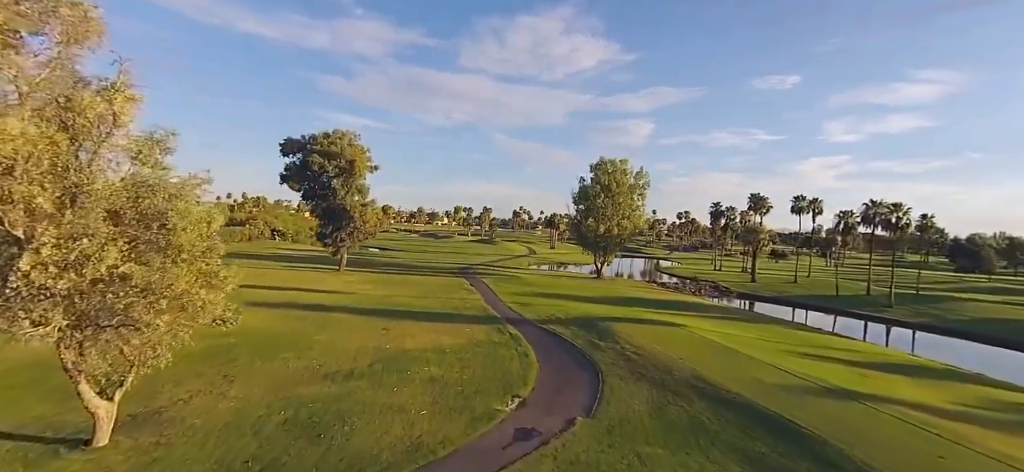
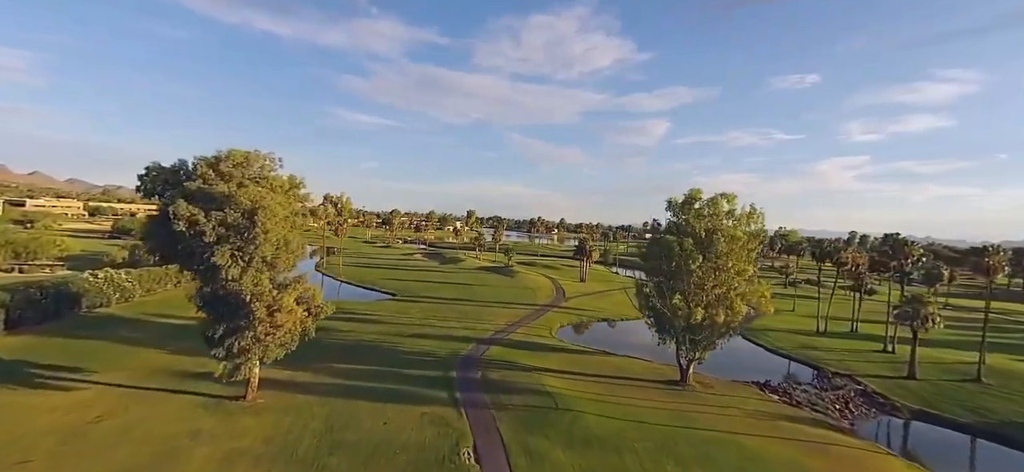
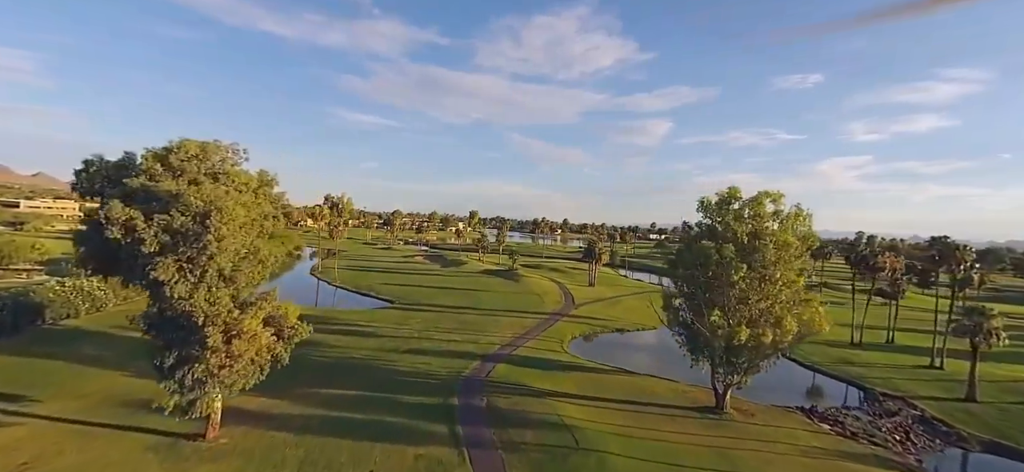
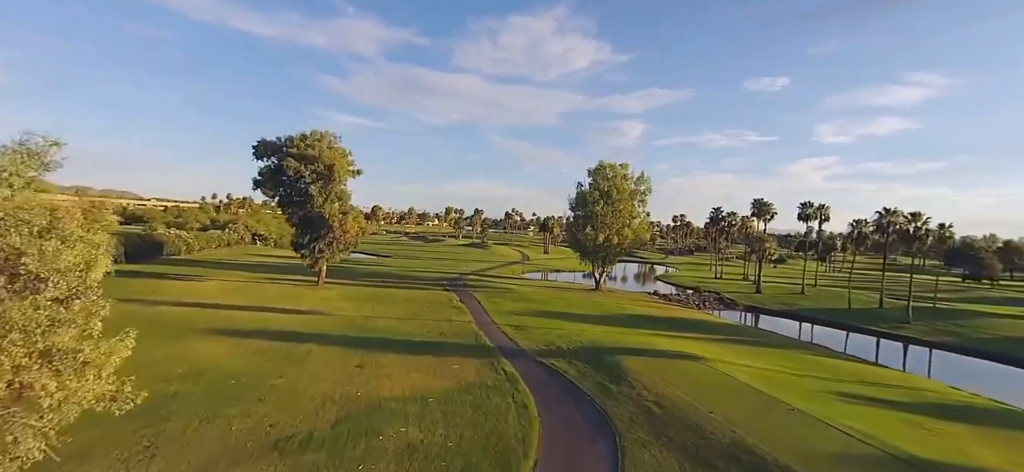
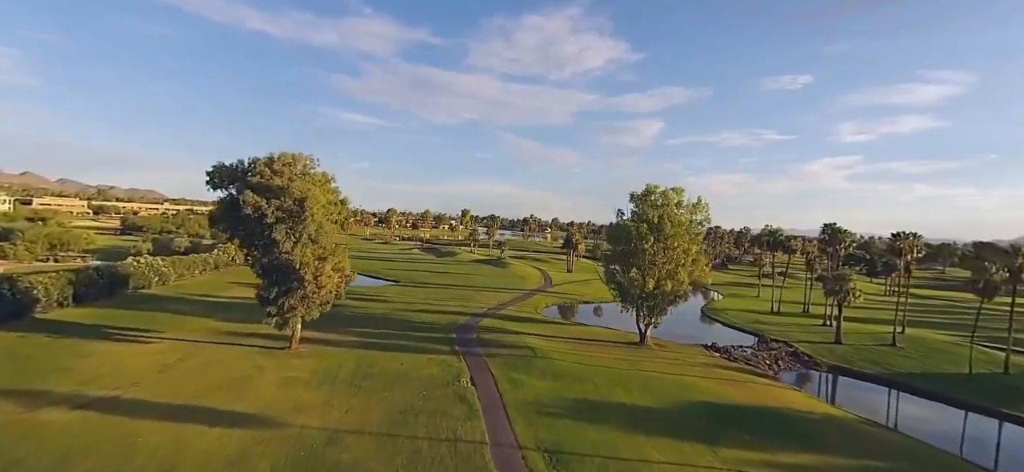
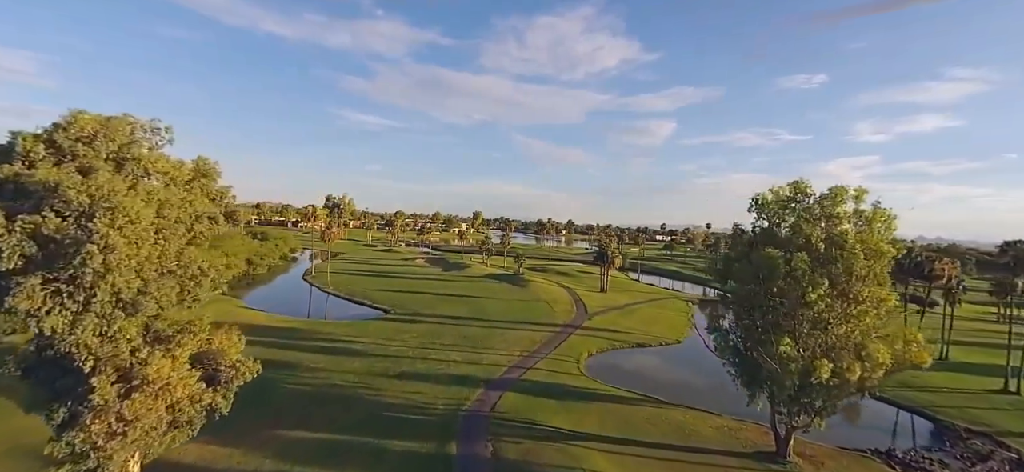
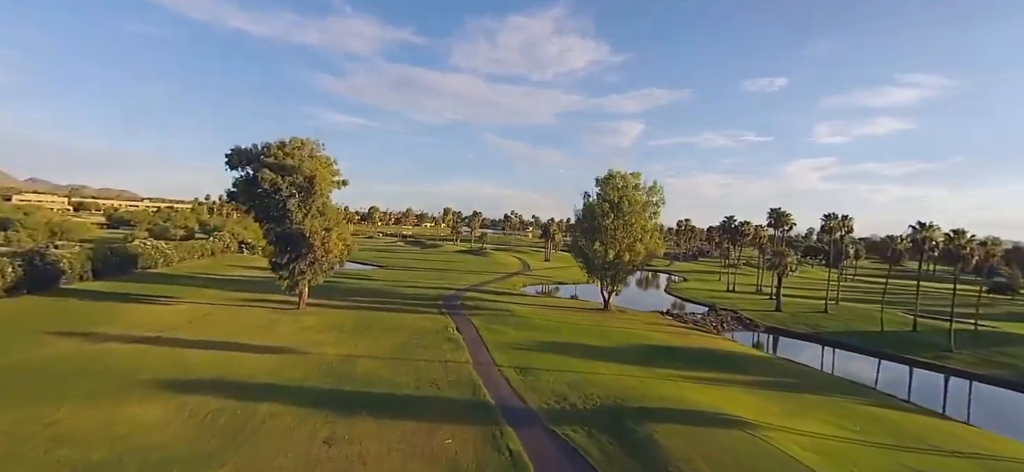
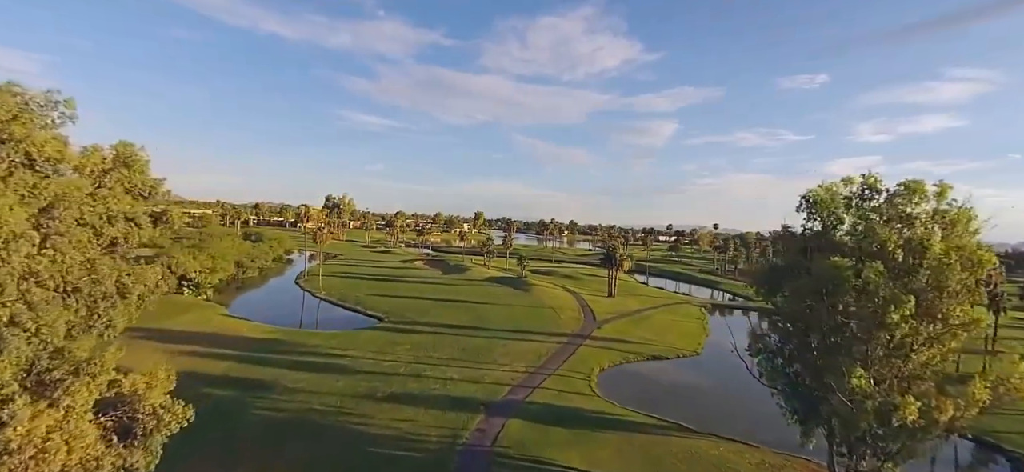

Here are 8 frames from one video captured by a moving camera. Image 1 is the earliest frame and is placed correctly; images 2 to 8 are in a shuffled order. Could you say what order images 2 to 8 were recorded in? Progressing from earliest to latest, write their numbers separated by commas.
4, 7, 5, 2, 3, 6, 8
